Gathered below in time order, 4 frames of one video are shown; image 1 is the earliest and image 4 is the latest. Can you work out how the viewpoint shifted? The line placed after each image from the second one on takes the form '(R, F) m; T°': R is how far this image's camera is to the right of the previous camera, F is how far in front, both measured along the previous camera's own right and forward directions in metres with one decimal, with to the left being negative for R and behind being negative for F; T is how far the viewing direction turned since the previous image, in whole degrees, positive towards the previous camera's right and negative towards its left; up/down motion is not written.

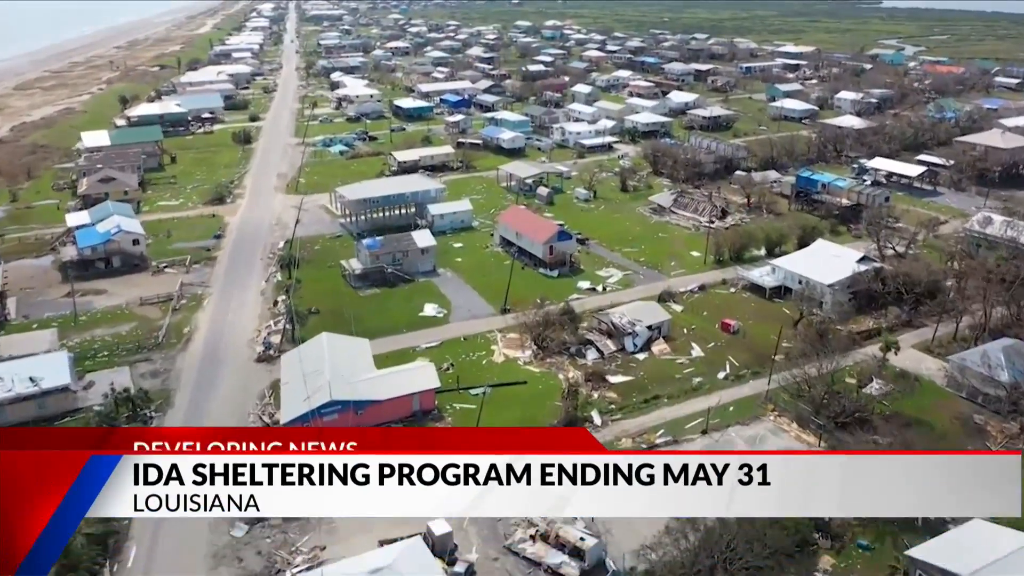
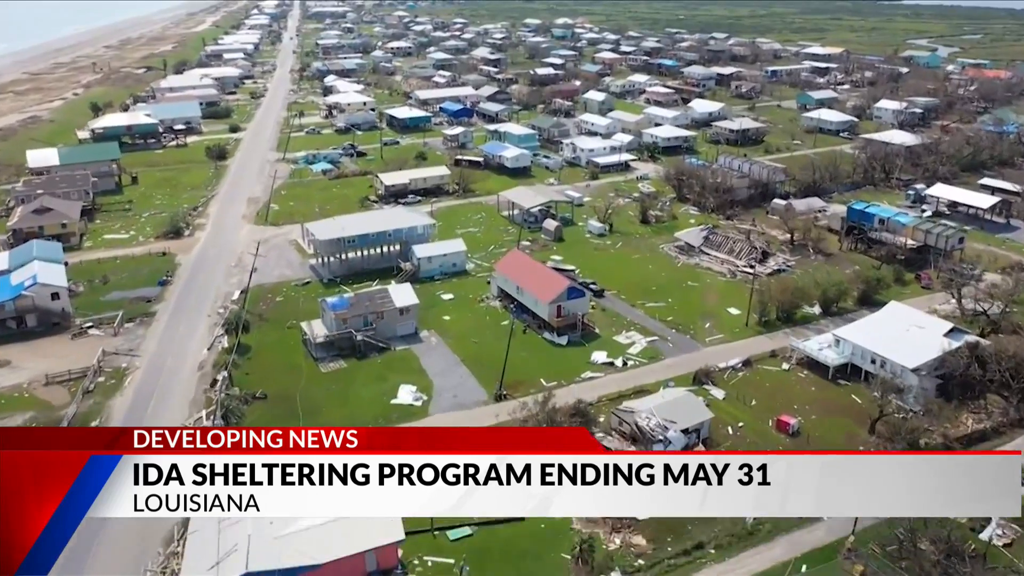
(+0.2, +4.0) m; -1°
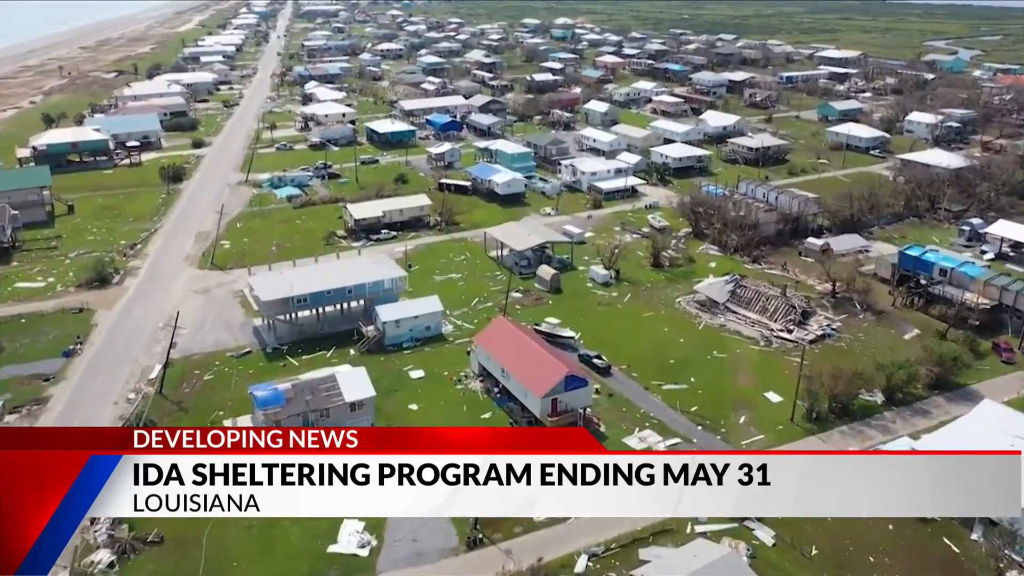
(+0.3, +3.8) m; 0°
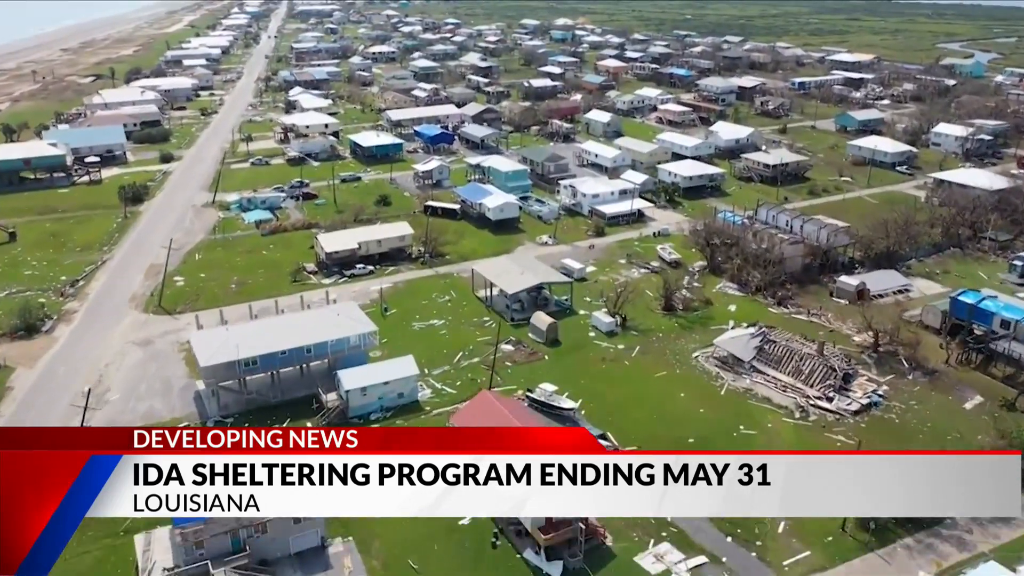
(+0.2, +2.7) m; 0°
